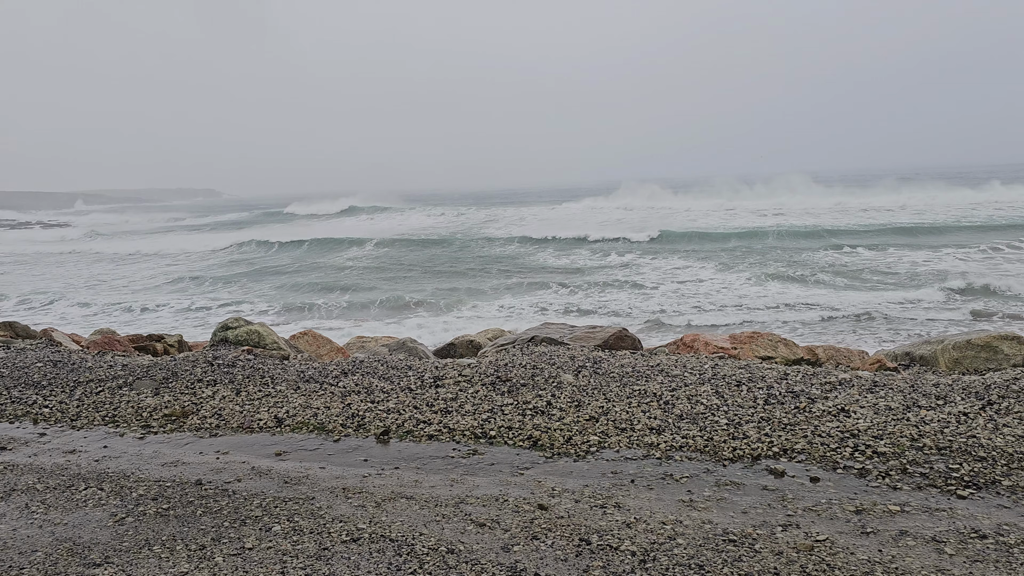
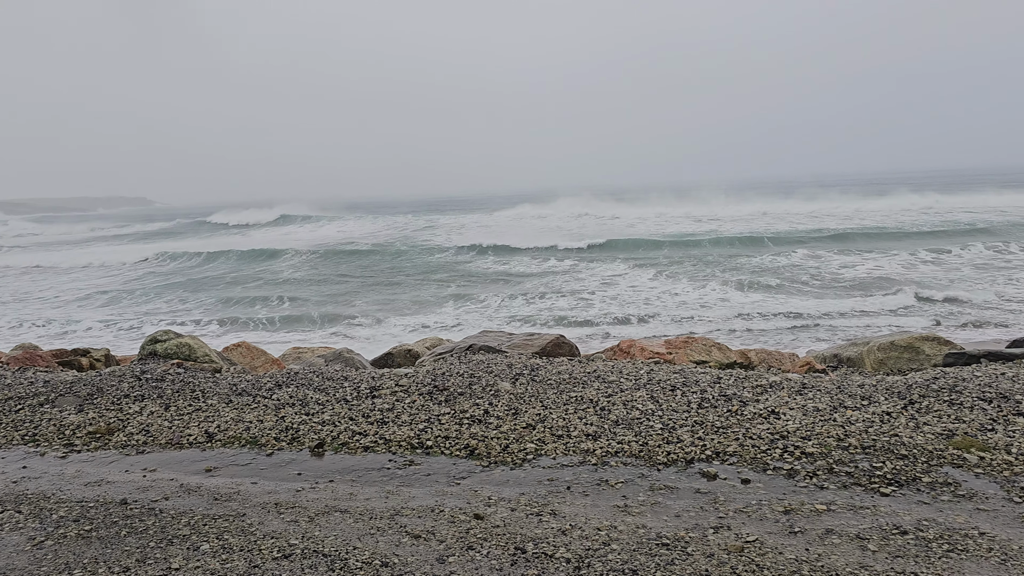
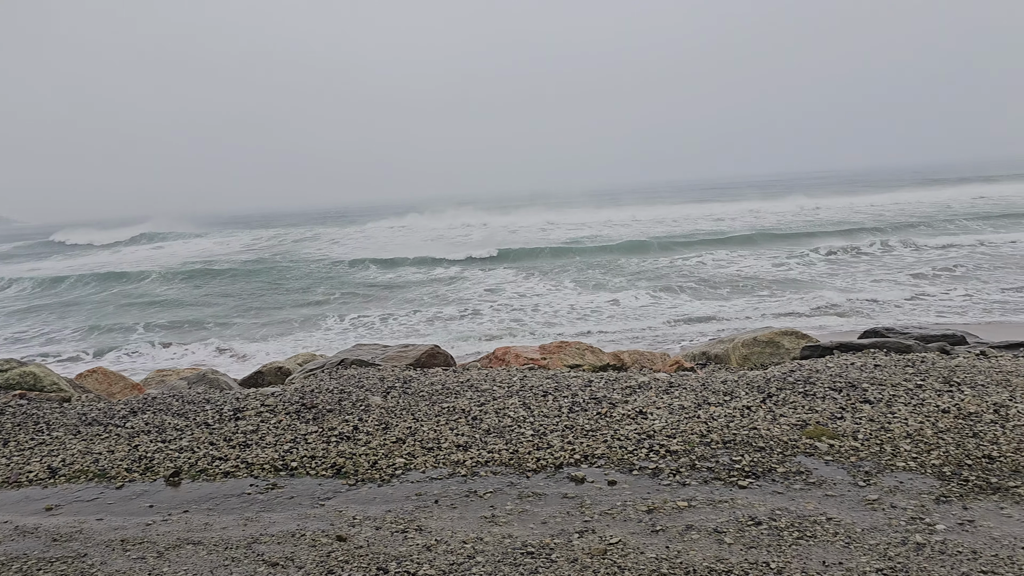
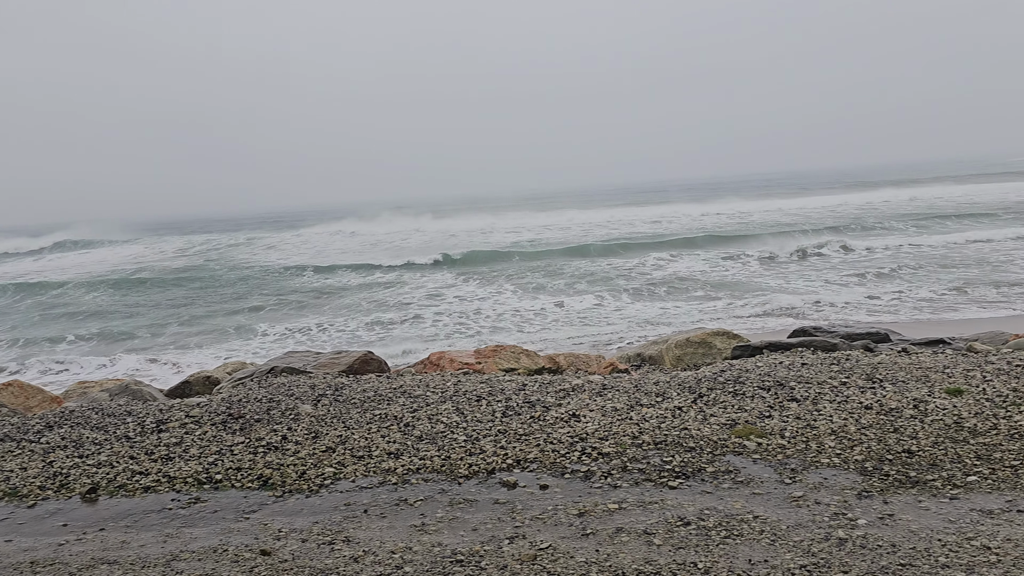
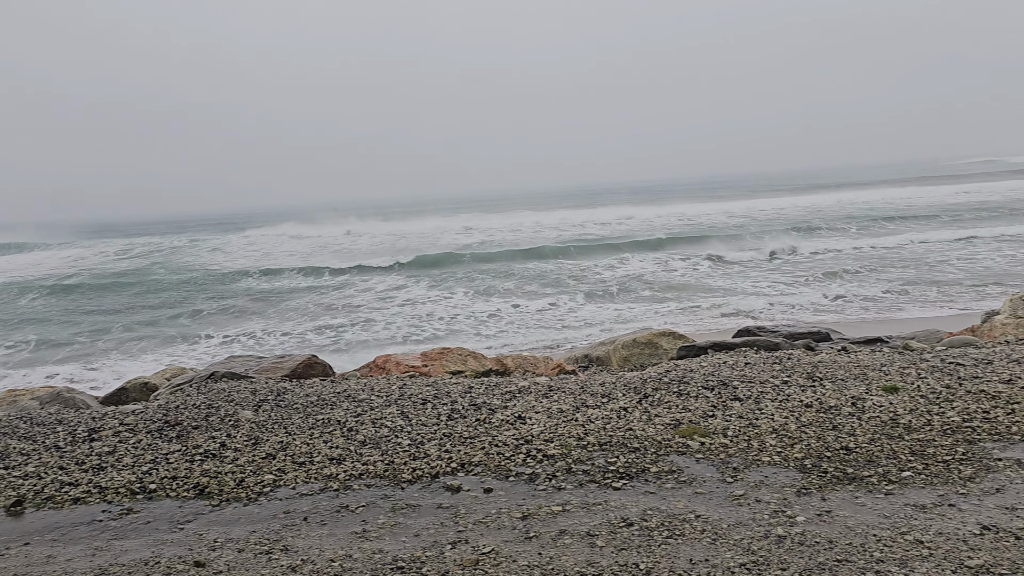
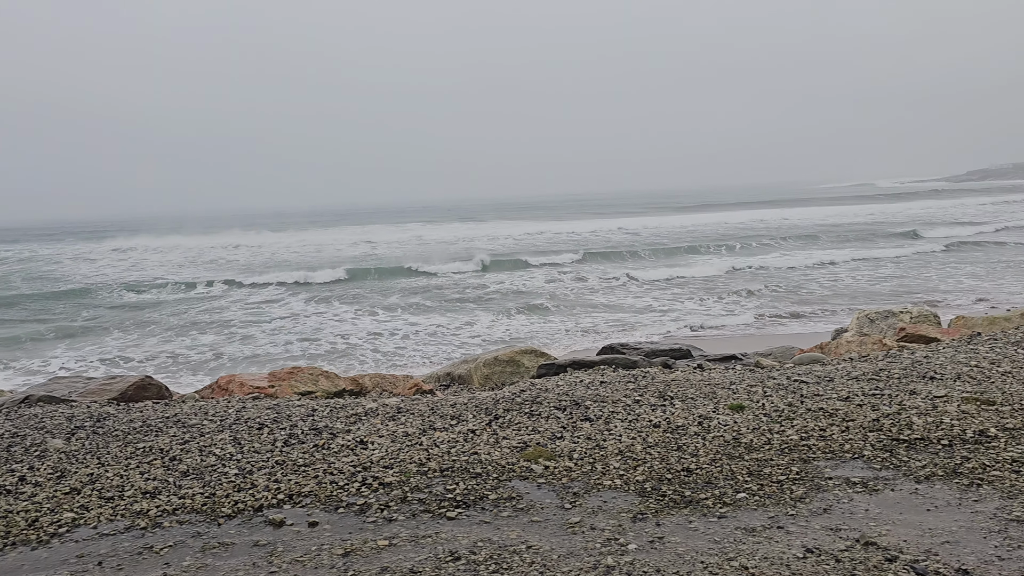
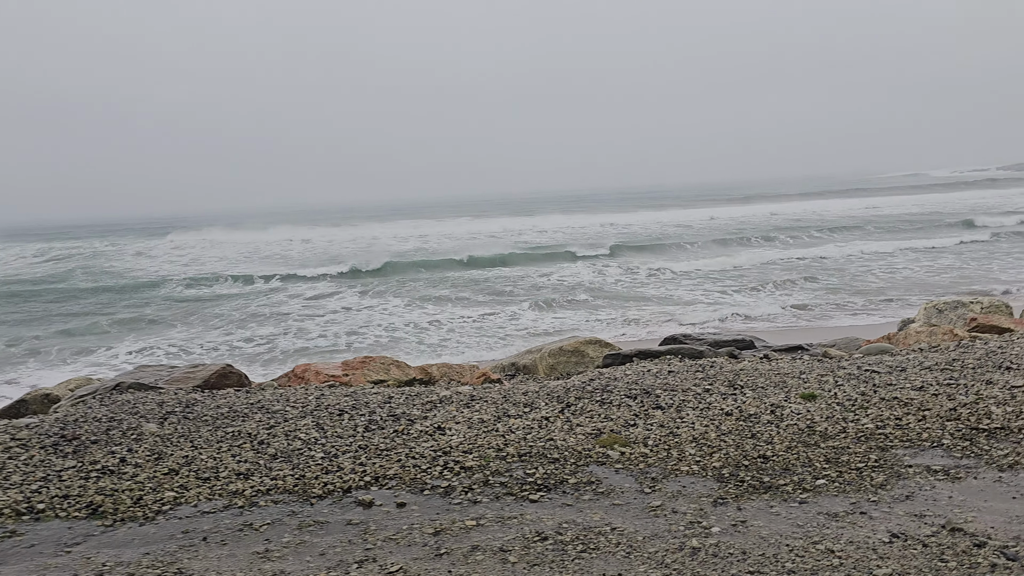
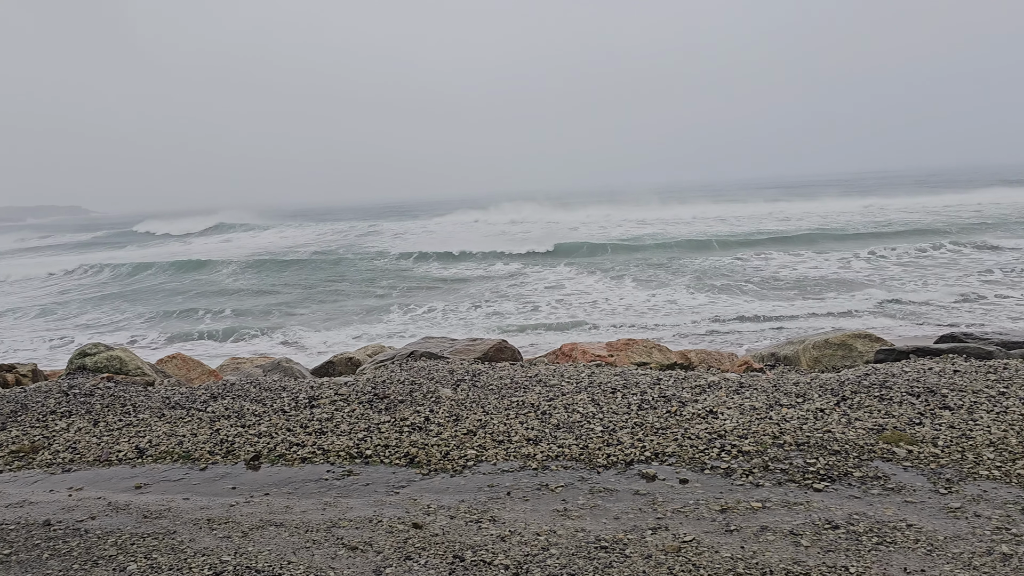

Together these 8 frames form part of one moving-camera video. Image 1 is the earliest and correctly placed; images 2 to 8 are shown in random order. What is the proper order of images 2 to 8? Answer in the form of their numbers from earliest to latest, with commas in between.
2, 8, 3, 4, 5, 7, 6
